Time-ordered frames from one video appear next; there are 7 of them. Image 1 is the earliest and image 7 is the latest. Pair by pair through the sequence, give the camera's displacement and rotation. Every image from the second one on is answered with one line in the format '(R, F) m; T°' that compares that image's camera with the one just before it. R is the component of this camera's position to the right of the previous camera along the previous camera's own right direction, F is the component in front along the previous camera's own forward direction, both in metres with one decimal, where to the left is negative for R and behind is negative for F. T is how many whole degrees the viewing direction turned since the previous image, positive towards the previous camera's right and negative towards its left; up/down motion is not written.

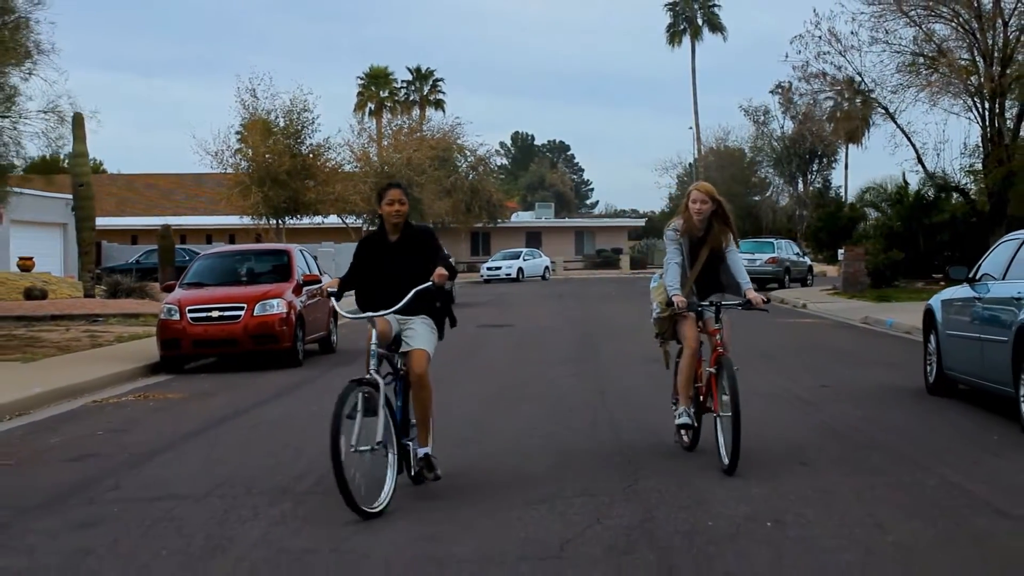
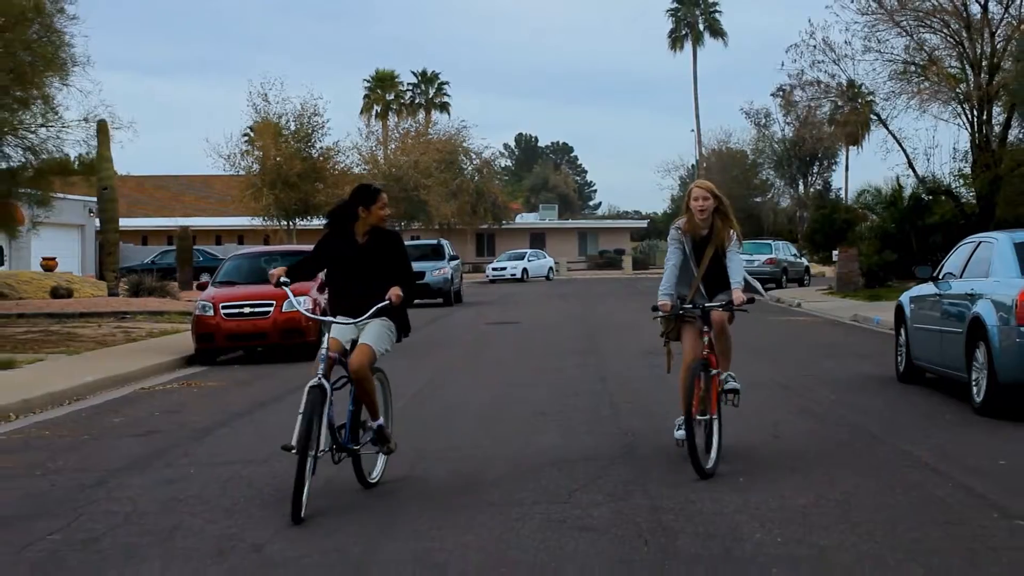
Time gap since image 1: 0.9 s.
(0.0, -1.2) m; 0°
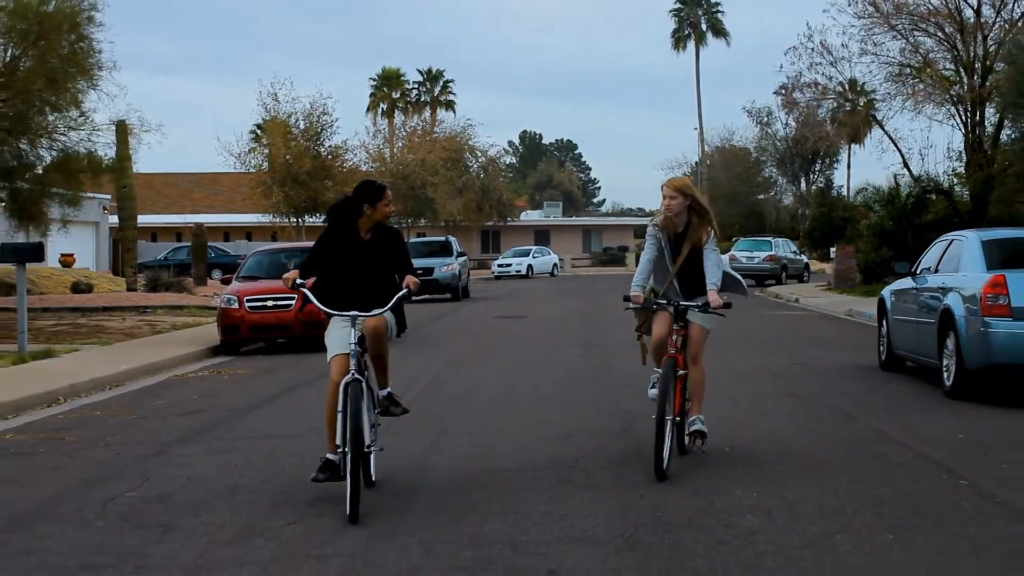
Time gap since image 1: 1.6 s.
(0.0, -1.0) m; 0°
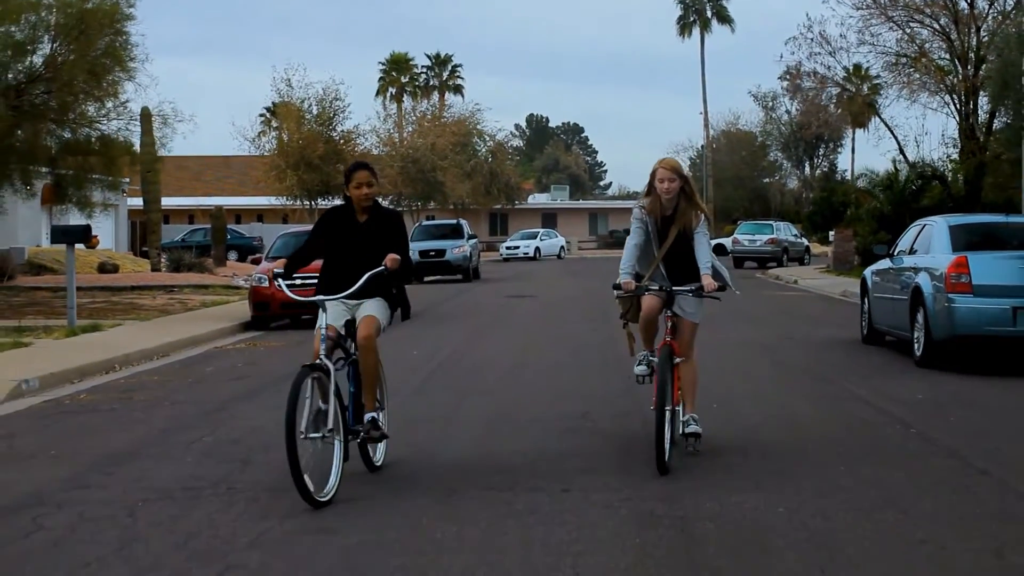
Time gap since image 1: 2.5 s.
(-0.1, -1.3) m; 0°
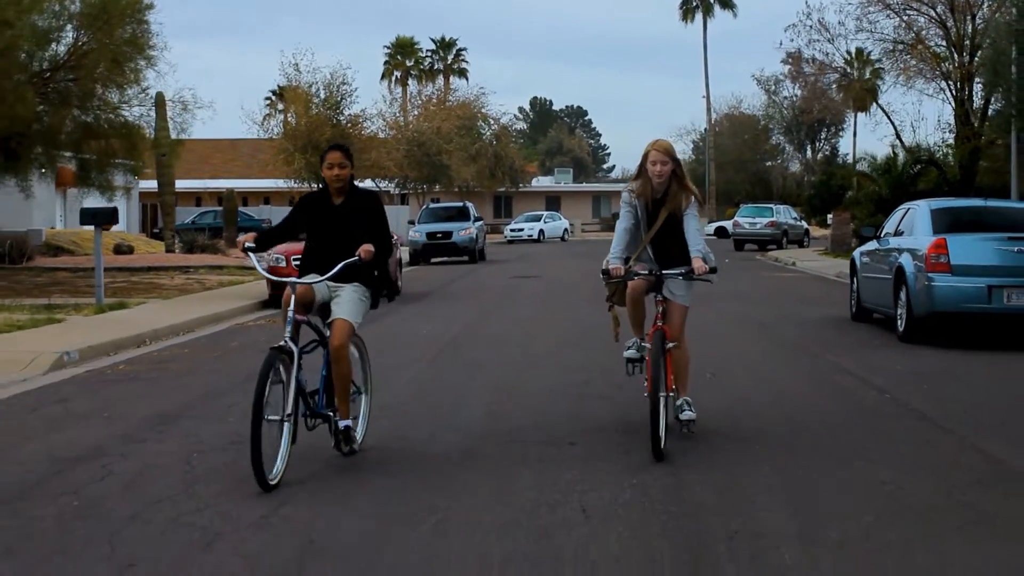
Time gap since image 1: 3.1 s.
(0.0, -0.8) m; 0°
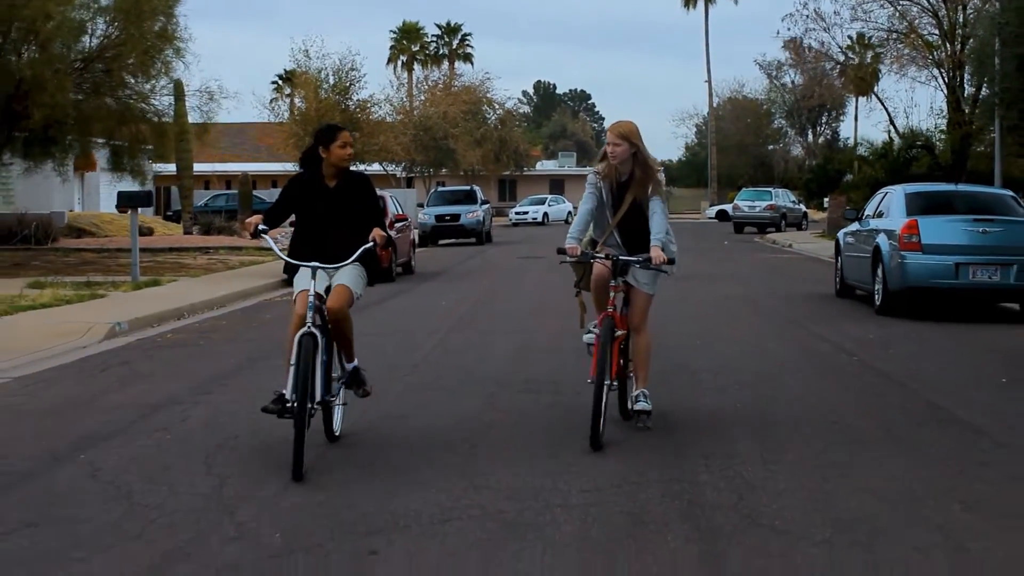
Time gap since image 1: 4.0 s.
(0.0, -1.2) m; 0°
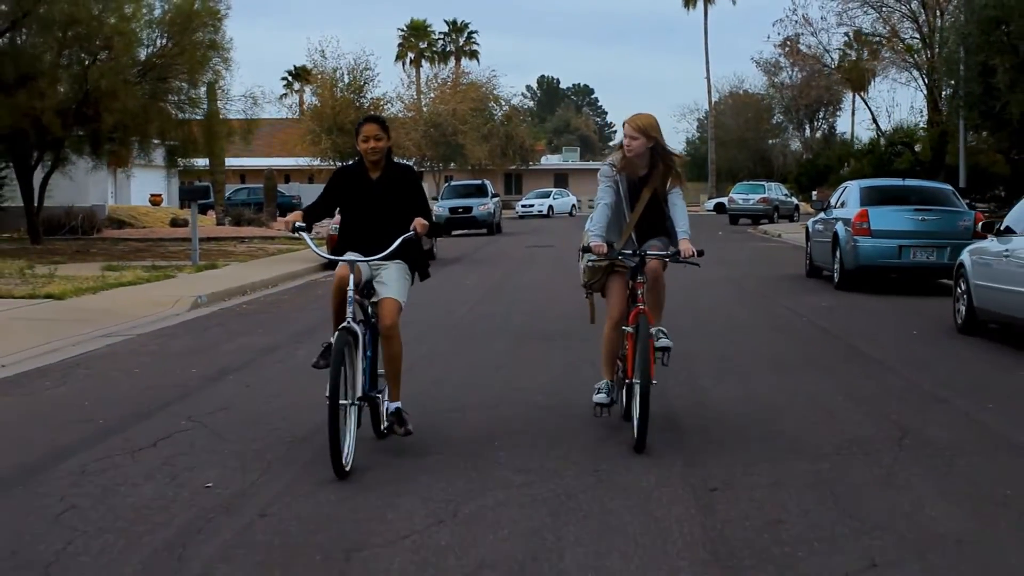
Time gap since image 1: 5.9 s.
(-0.1, -2.7) m; 0°
